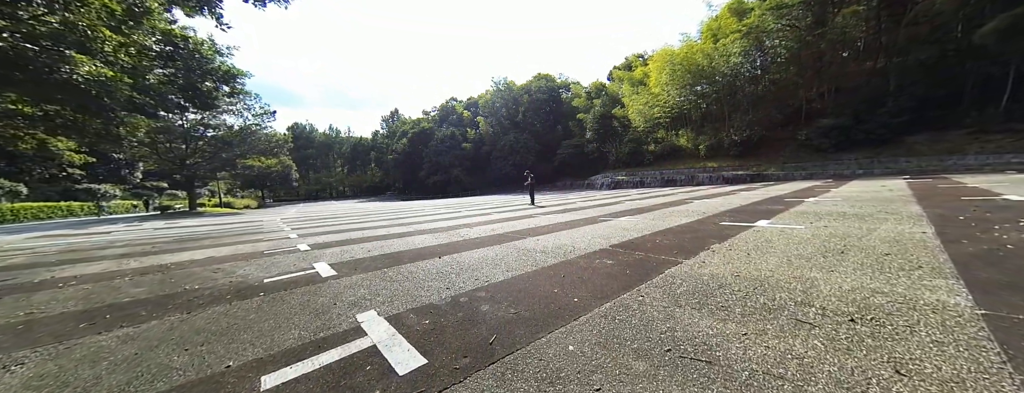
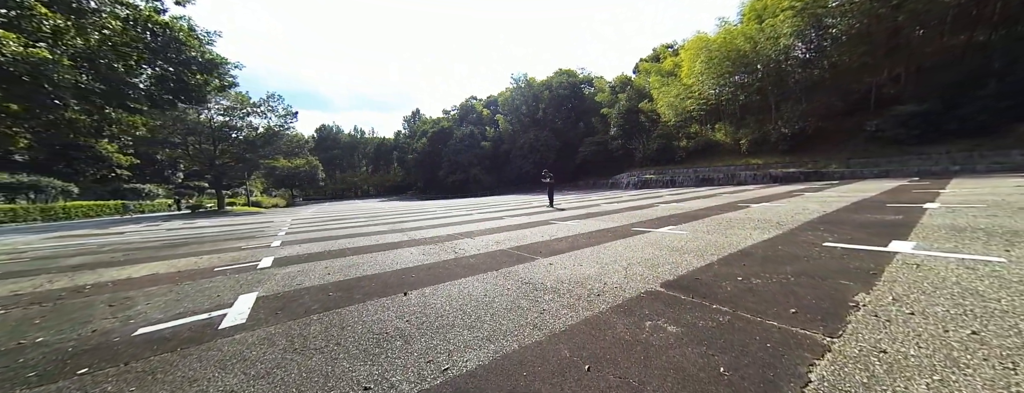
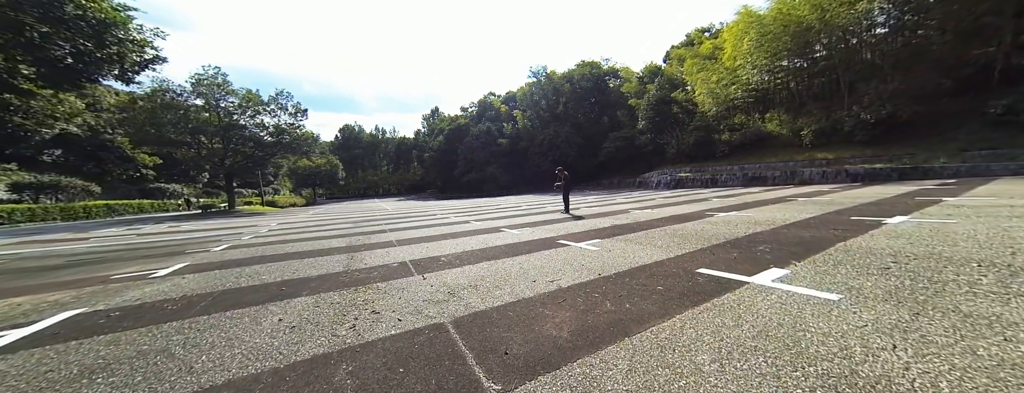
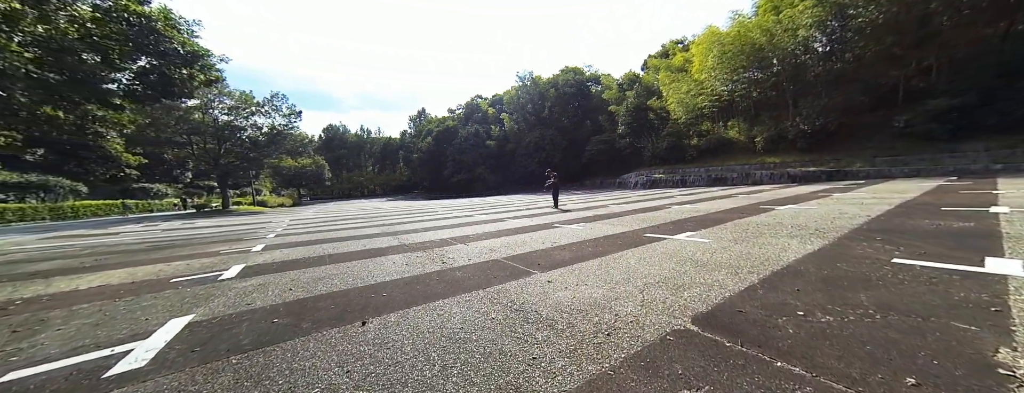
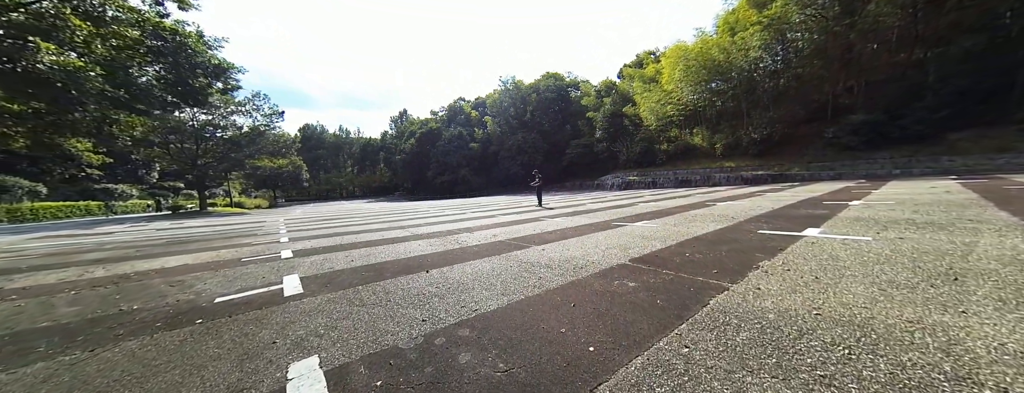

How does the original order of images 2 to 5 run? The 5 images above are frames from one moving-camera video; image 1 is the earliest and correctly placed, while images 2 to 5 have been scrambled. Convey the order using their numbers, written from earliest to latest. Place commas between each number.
5, 2, 4, 3
